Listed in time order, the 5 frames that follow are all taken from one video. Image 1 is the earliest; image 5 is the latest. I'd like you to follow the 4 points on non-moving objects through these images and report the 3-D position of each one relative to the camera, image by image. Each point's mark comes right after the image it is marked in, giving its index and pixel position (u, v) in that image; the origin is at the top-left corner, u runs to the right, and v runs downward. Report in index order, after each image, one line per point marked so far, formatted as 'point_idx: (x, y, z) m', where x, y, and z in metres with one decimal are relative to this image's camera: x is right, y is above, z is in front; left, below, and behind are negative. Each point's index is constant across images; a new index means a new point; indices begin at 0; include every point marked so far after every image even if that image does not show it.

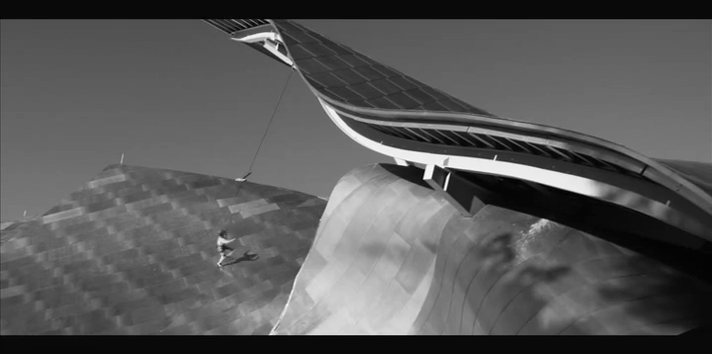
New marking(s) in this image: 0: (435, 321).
0: (+2.1, -3.9, +18.1) m
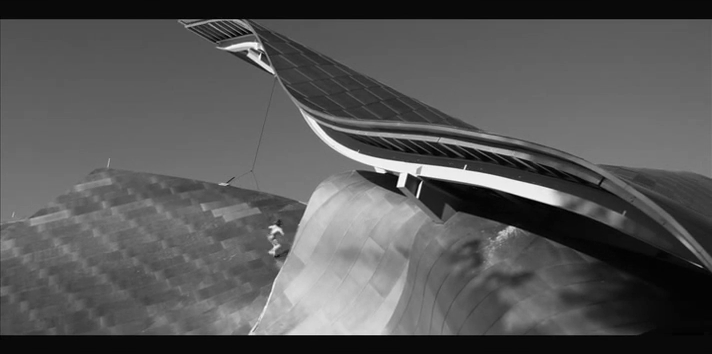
0: (+1.4, -4.1, +18.9) m
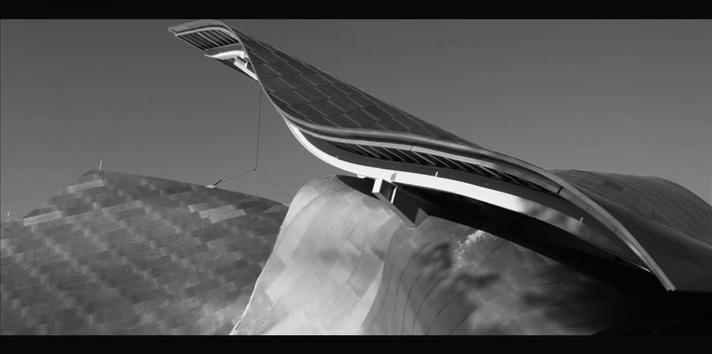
0: (+0.7, -4.3, +19.9) m
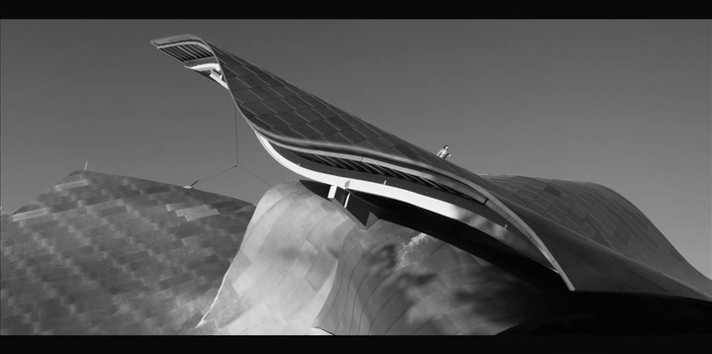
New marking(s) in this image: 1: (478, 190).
0: (-0.8, -4.5, +22.0) m
1: (+3.4, -0.4, +18.7) m
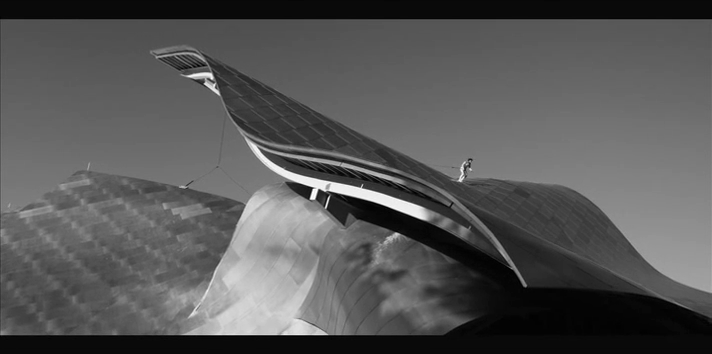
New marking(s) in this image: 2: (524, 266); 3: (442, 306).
0: (-1.5, -4.6, +23.9) m
1: (+2.6, -0.5, +20.5) m
2: (+4.6, -2.5, +18.6) m
3: (+2.5, -3.9, +20.3) m
